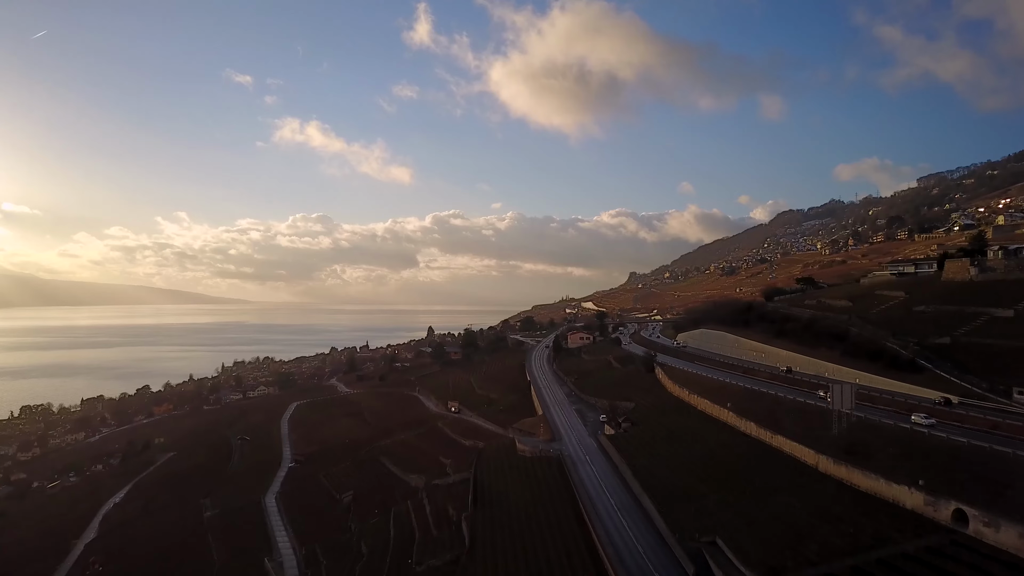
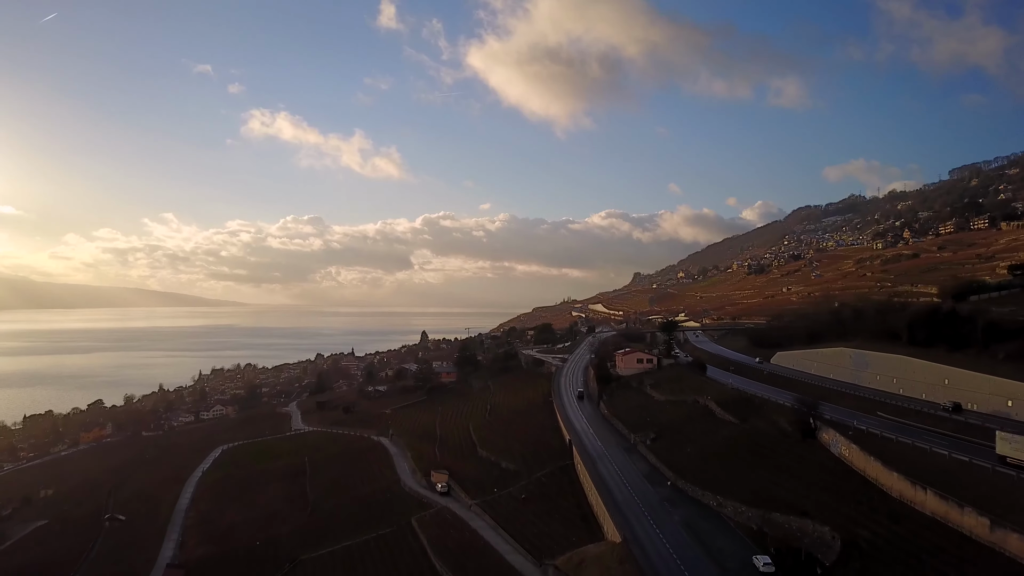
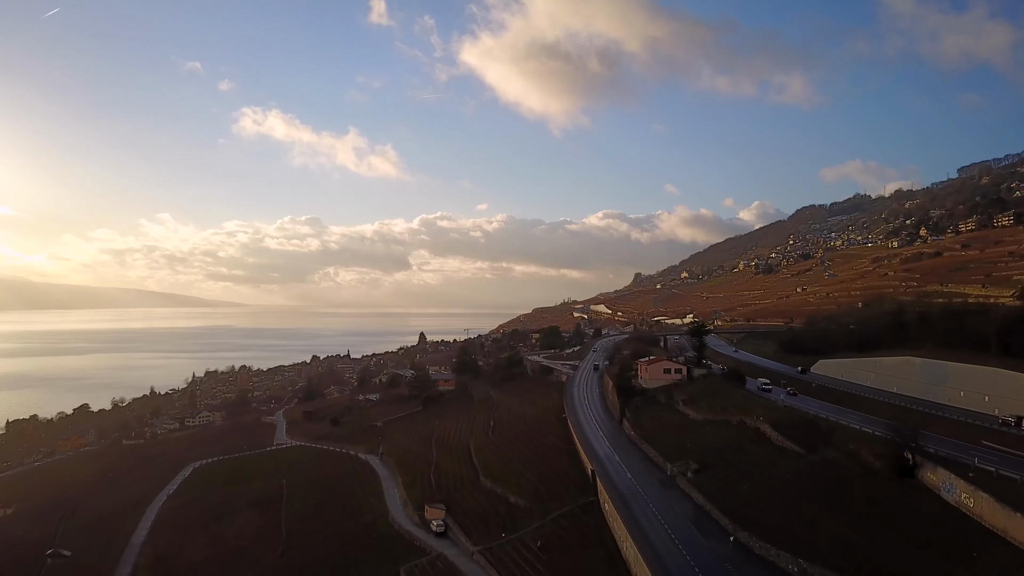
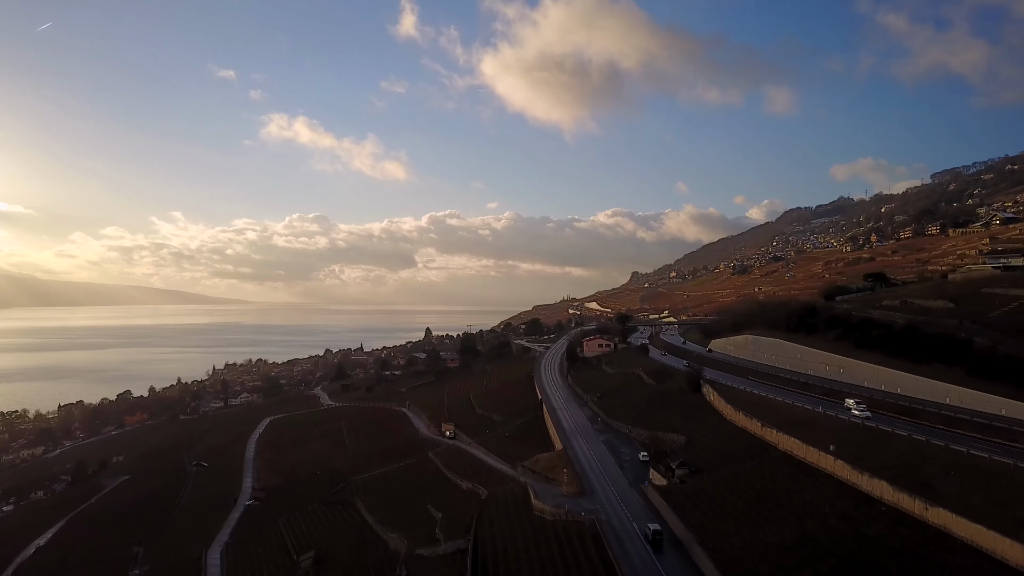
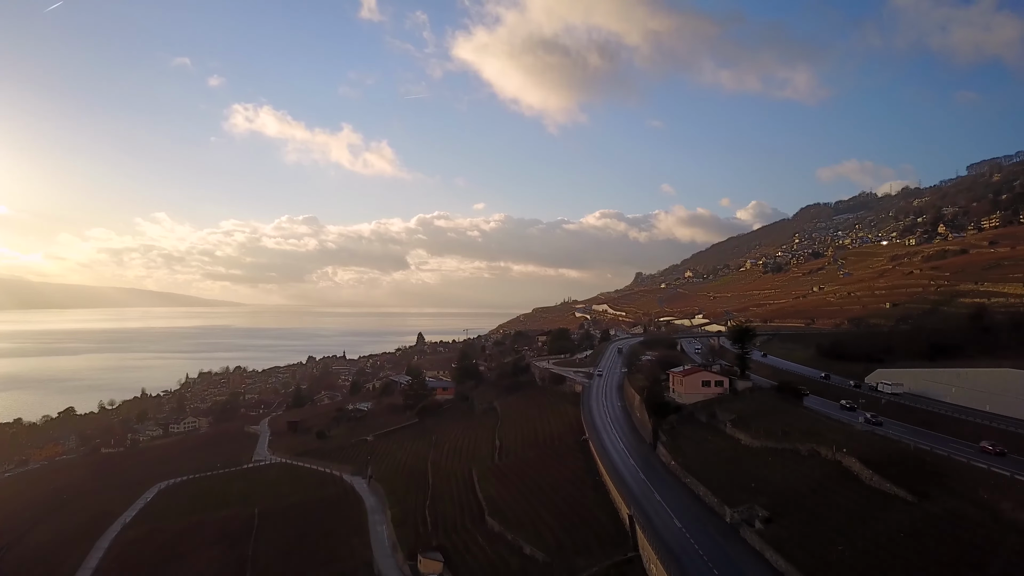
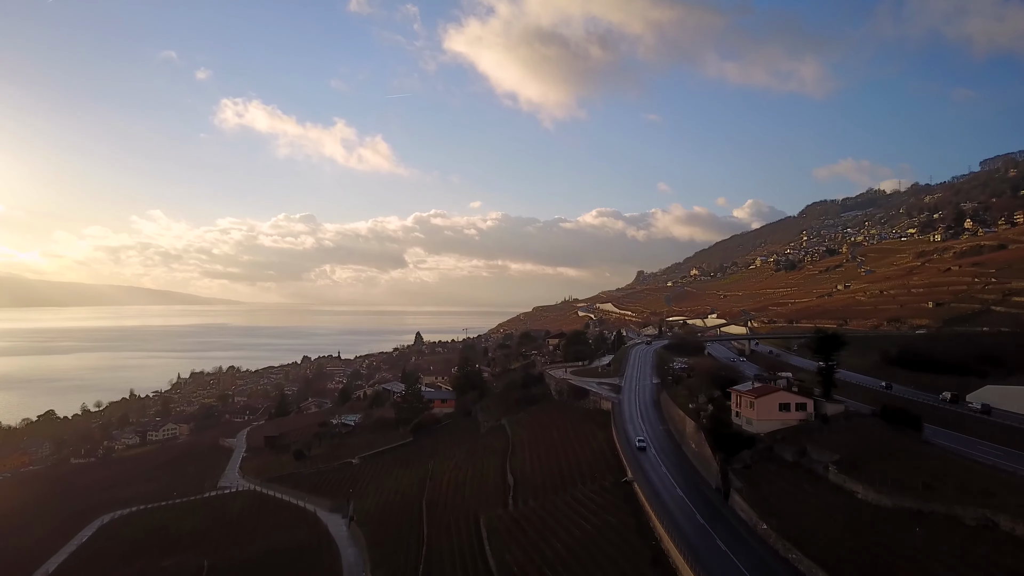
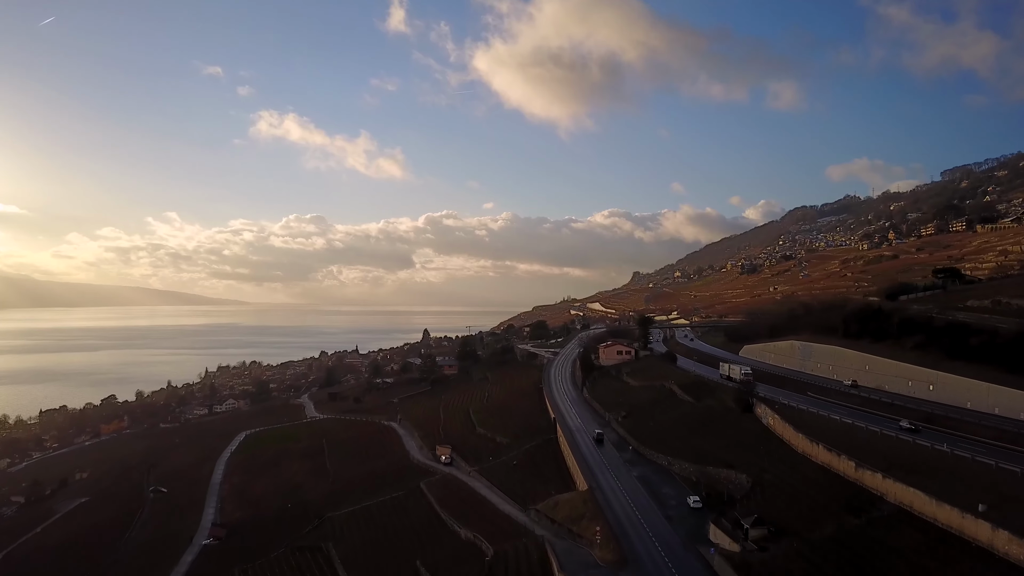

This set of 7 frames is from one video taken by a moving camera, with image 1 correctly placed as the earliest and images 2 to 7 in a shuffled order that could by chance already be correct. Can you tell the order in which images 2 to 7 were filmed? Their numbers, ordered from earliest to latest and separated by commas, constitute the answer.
4, 7, 2, 3, 5, 6
